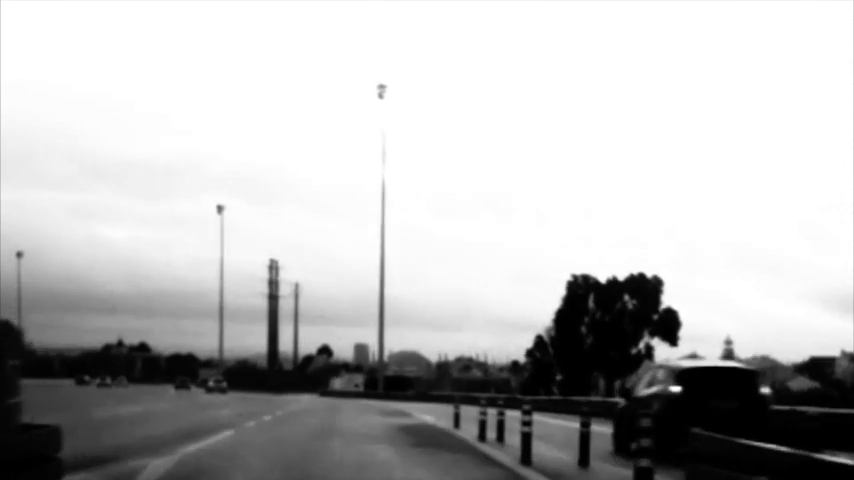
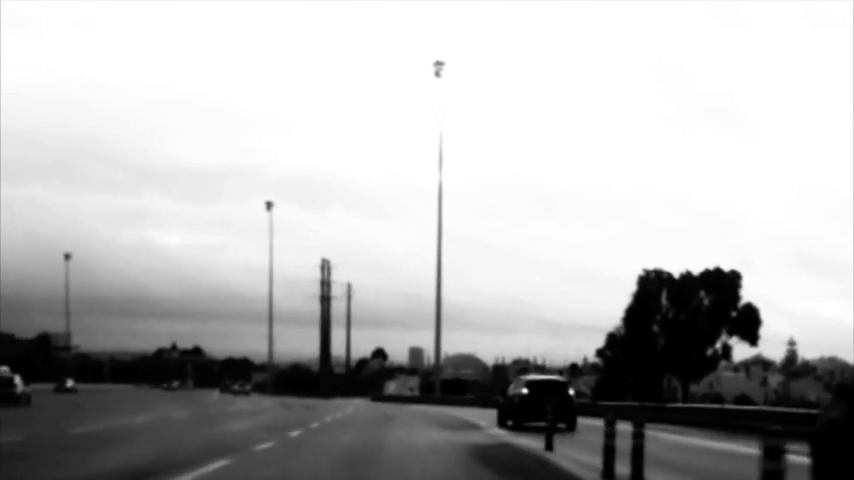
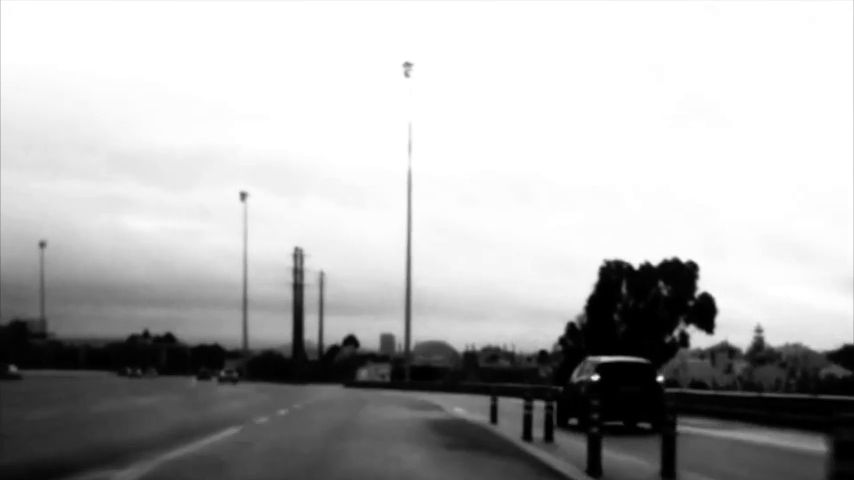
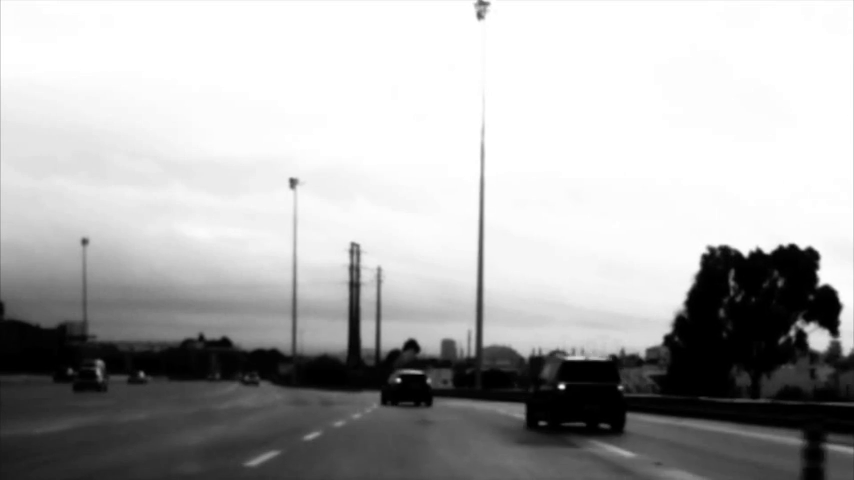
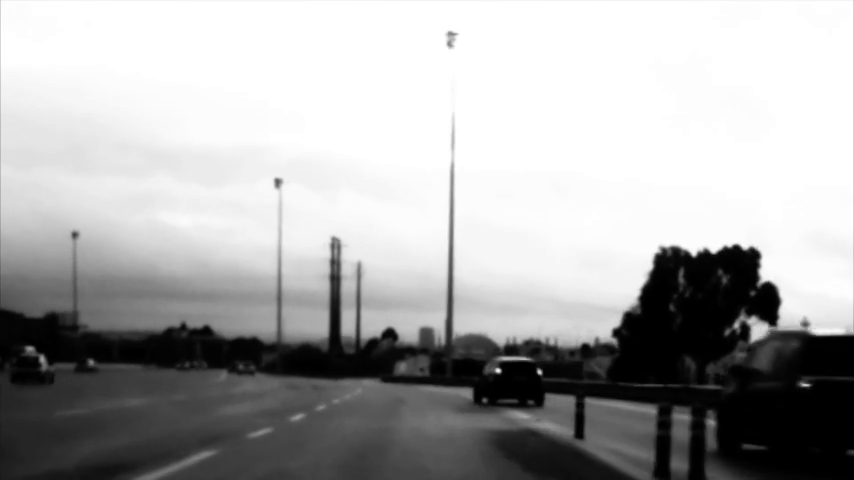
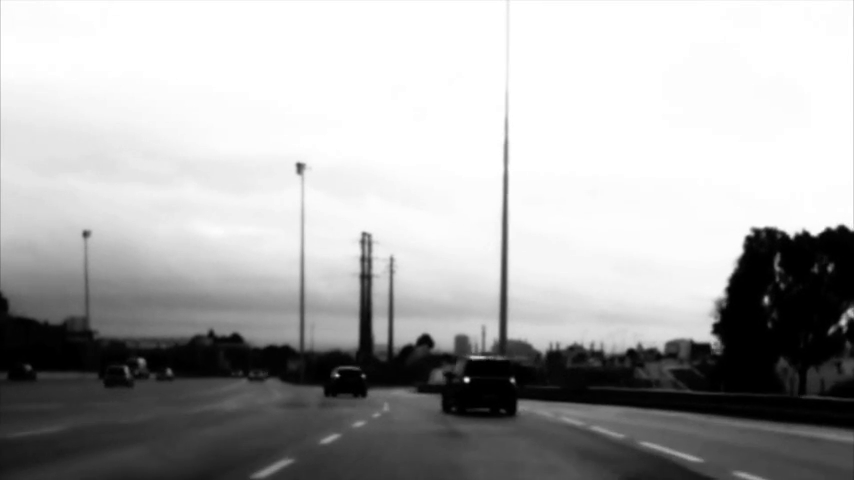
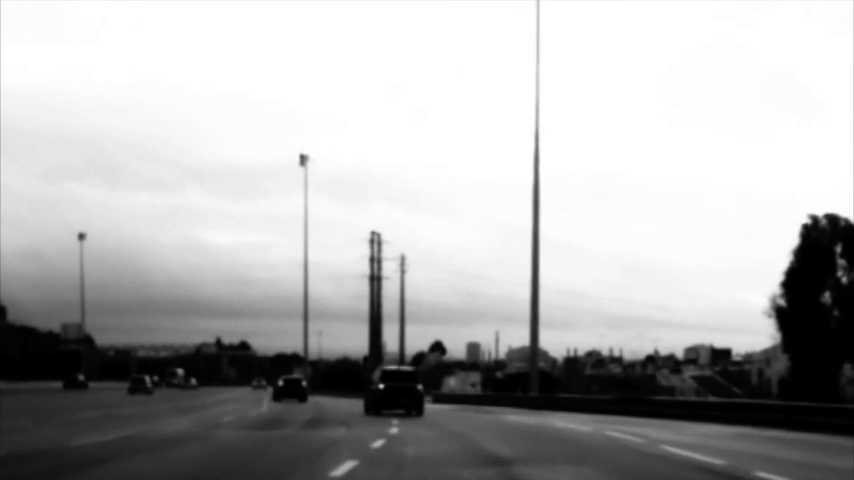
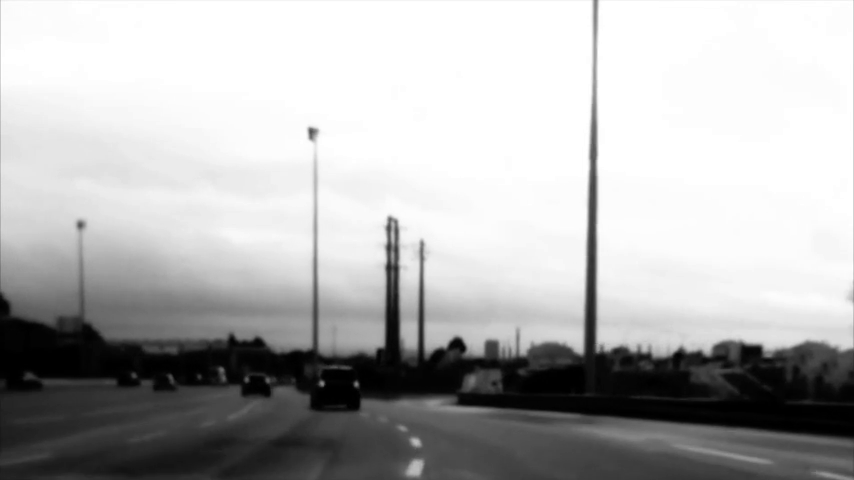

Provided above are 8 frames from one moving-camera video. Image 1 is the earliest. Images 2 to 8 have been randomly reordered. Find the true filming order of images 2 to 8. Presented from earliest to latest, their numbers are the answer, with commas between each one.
3, 2, 5, 4, 6, 7, 8
